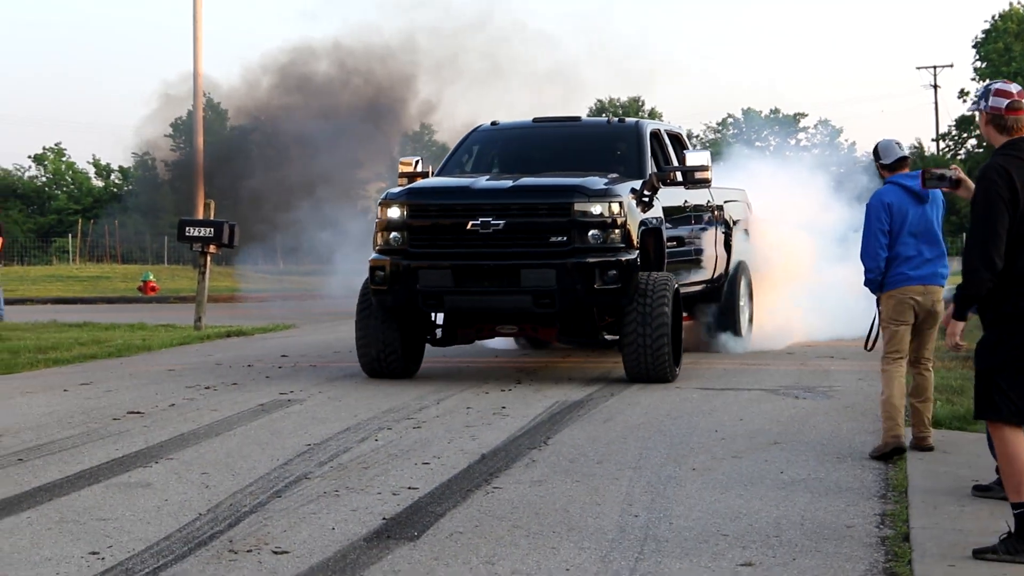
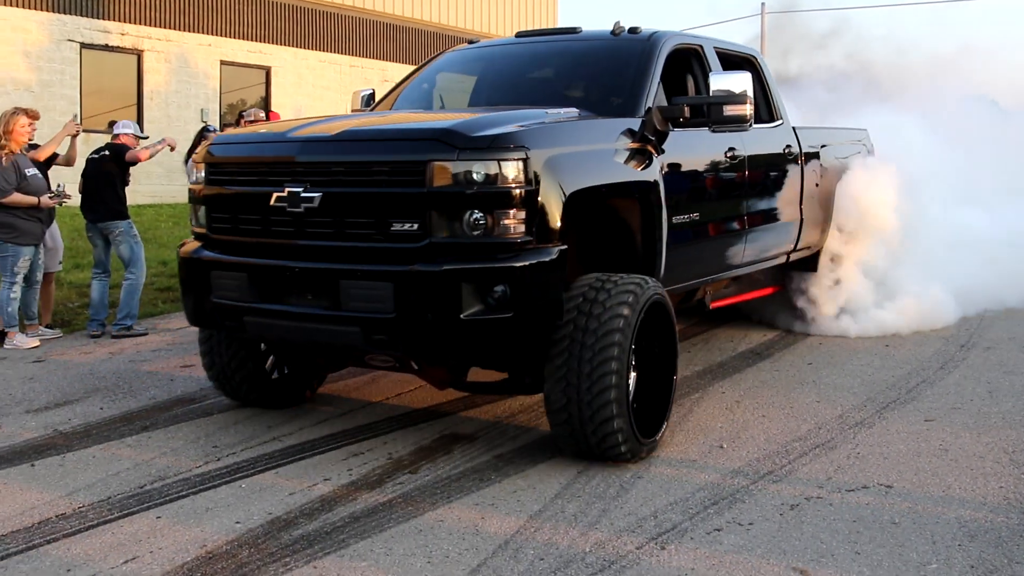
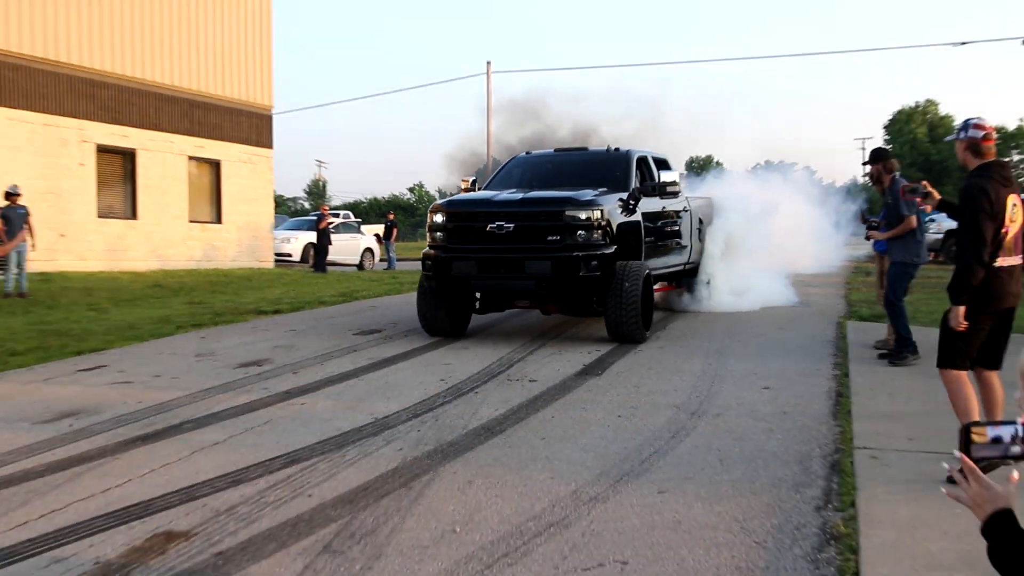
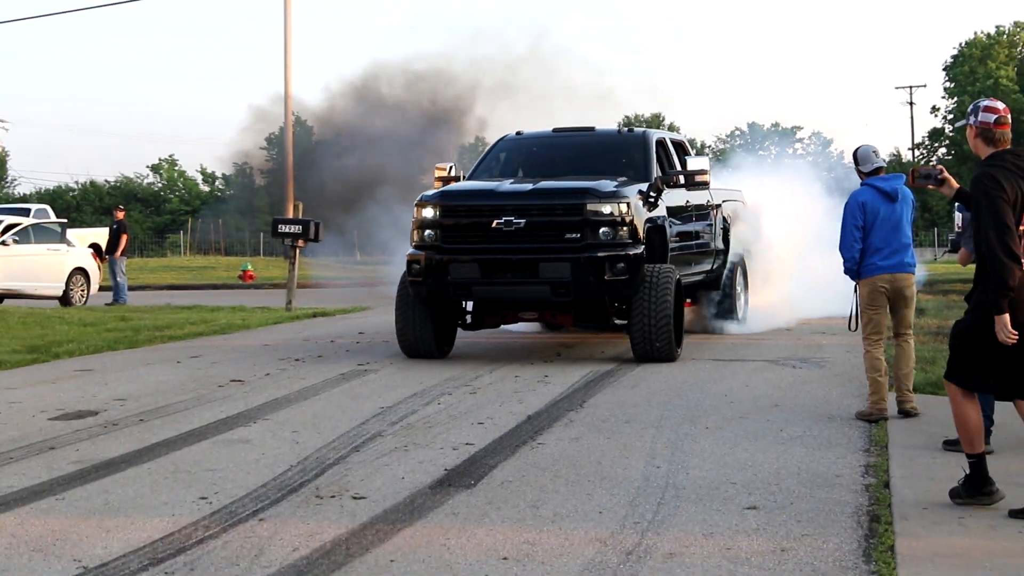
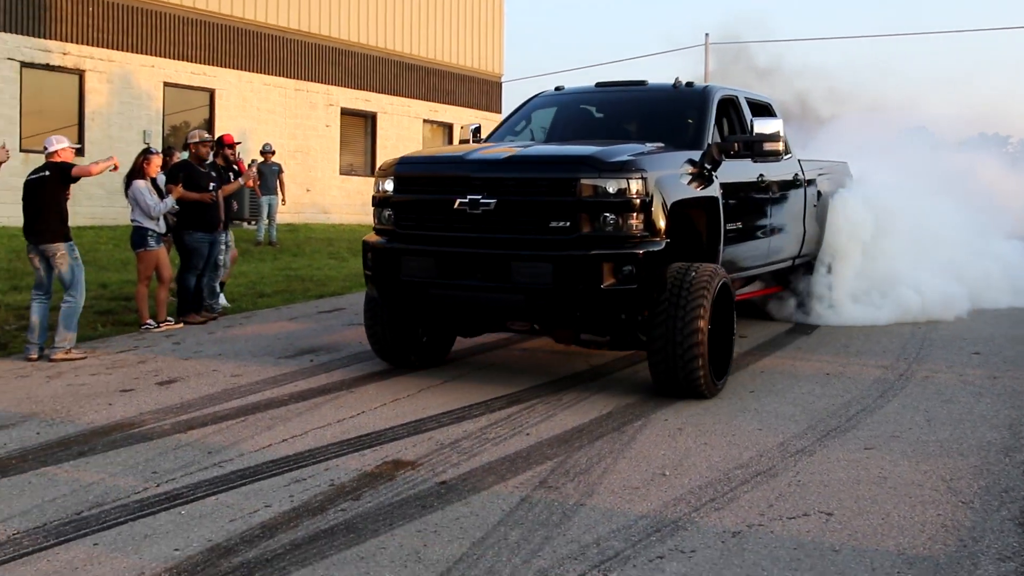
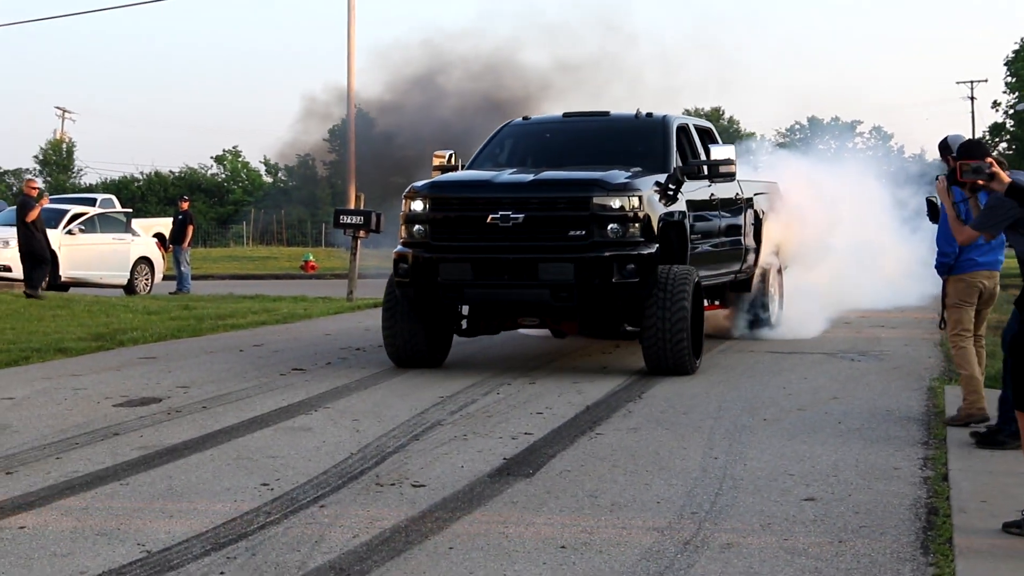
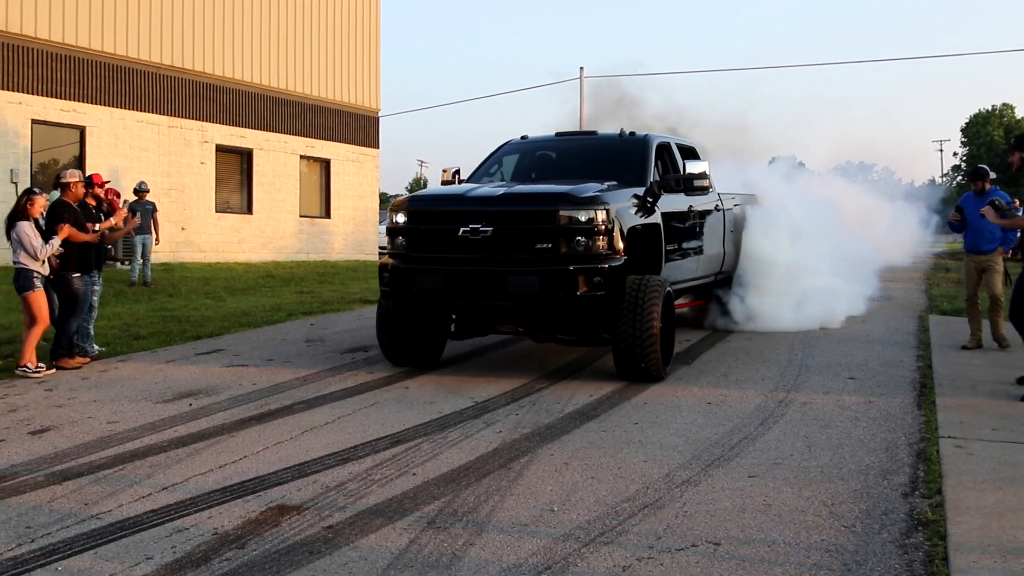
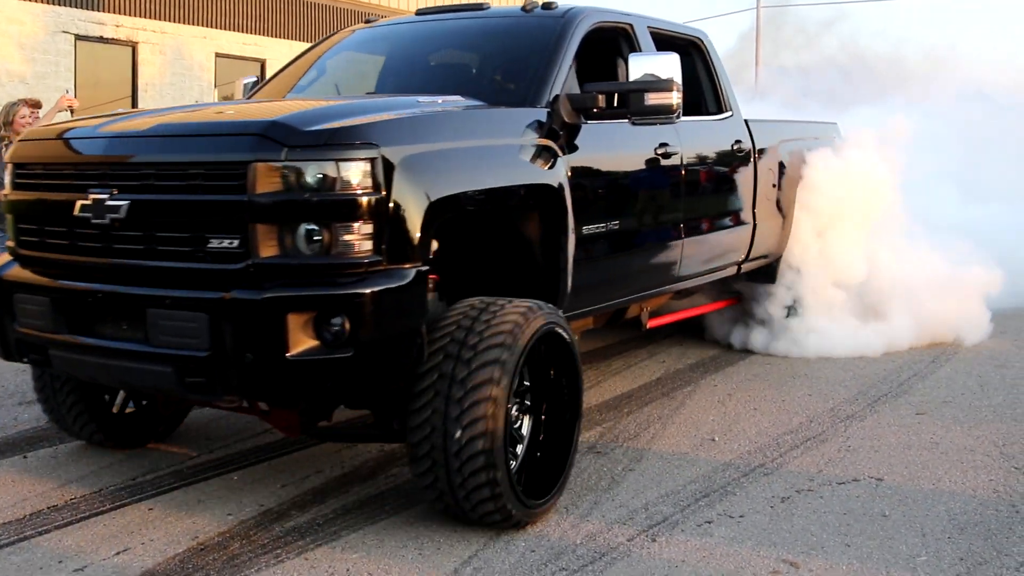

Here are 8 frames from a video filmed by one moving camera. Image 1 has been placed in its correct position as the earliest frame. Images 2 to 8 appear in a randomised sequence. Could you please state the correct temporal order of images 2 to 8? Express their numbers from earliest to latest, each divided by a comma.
4, 6, 3, 7, 5, 2, 8
